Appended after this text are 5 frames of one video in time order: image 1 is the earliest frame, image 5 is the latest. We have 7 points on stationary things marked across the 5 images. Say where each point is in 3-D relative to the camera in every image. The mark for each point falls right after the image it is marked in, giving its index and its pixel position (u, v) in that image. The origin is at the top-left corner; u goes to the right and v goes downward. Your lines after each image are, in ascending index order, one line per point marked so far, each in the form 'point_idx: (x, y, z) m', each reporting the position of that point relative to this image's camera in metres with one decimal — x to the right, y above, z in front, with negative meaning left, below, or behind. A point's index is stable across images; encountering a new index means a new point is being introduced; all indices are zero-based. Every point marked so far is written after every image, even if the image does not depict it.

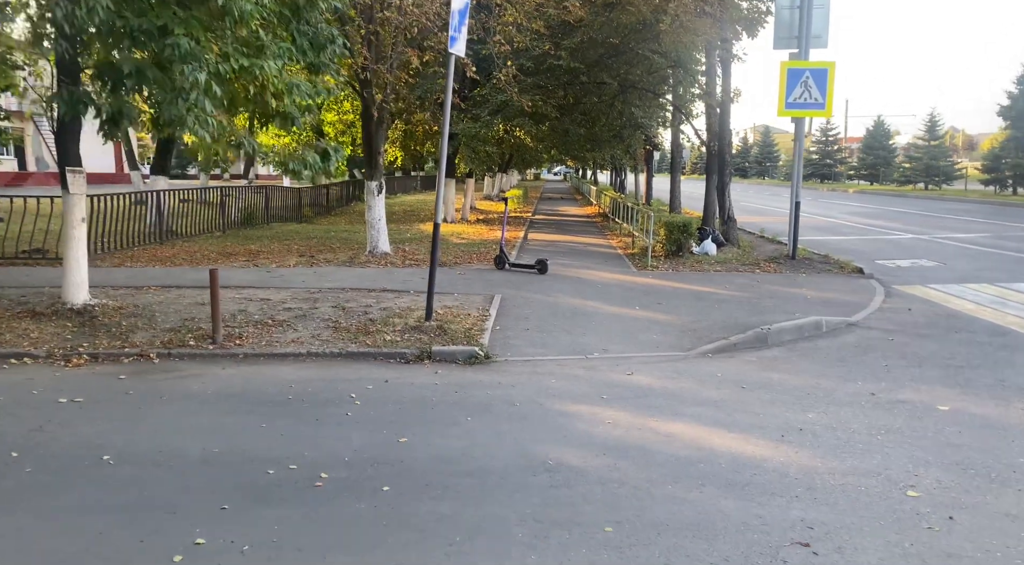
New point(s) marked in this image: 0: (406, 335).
0: (-1.1, -0.5, +9.2) m
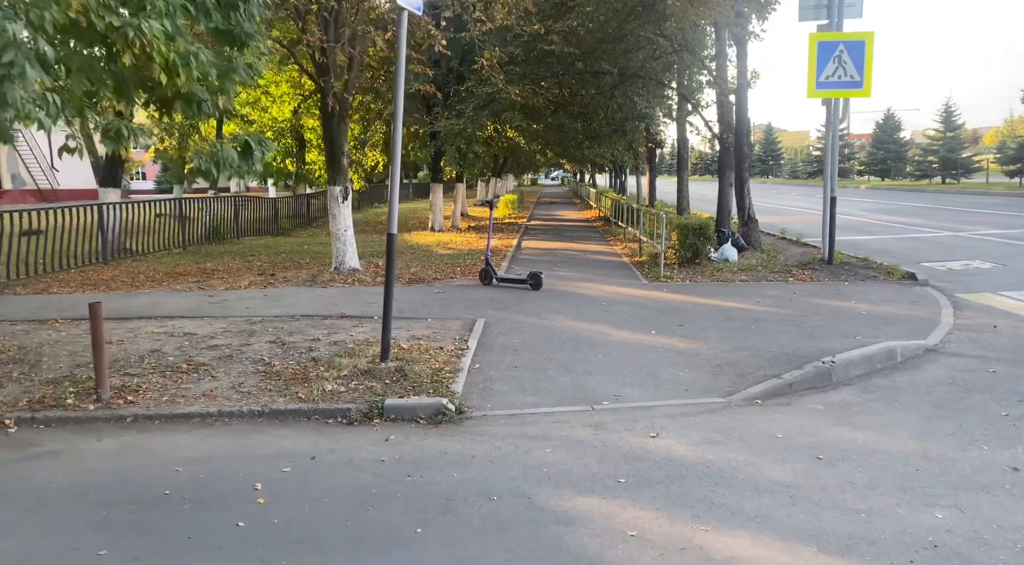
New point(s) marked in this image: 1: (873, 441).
0: (-1.2, -0.8, +6.9) m
1: (+2.3, -1.0, +5.6) m
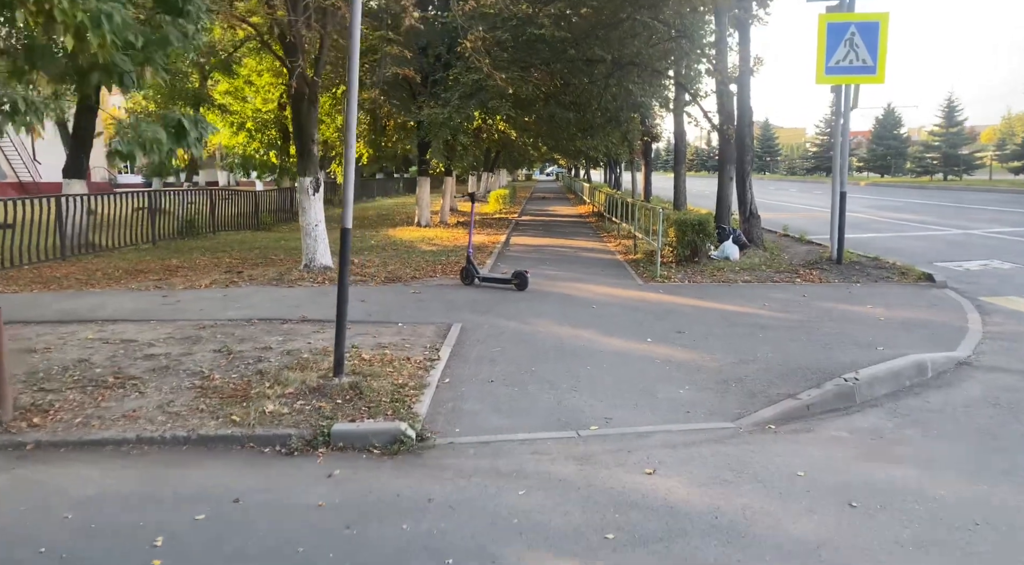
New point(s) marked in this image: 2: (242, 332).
0: (-1.4, -0.8, +6.0) m
1: (+2.1, -1.0, +4.6) m
2: (-2.5, -0.5, +8.4) m
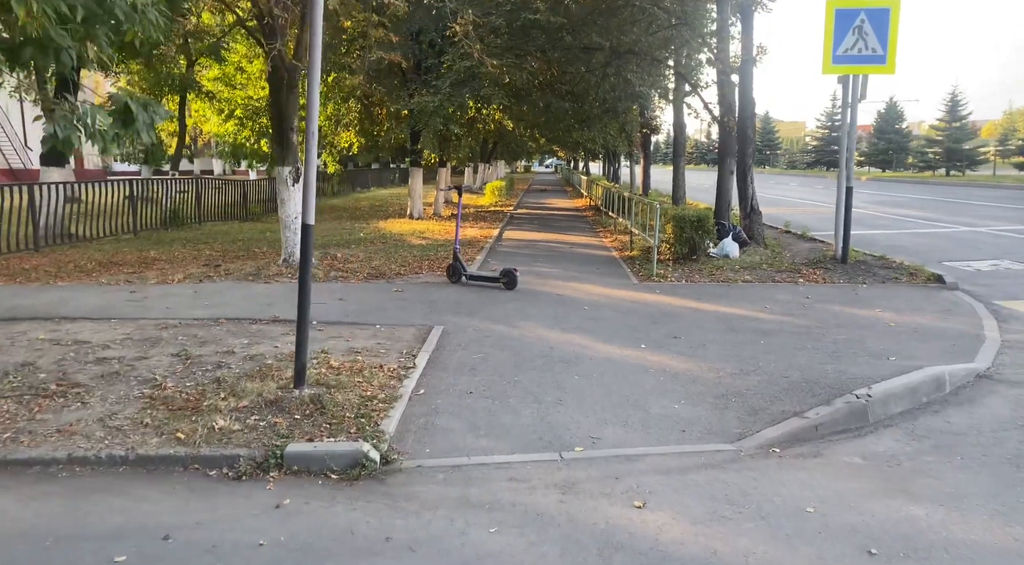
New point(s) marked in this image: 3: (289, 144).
0: (-1.6, -0.8, +5.4) m
1: (+1.9, -1.1, +4.1) m
2: (-2.7, -0.4, +7.8) m
3: (-2.9, +1.8, +11.6) m
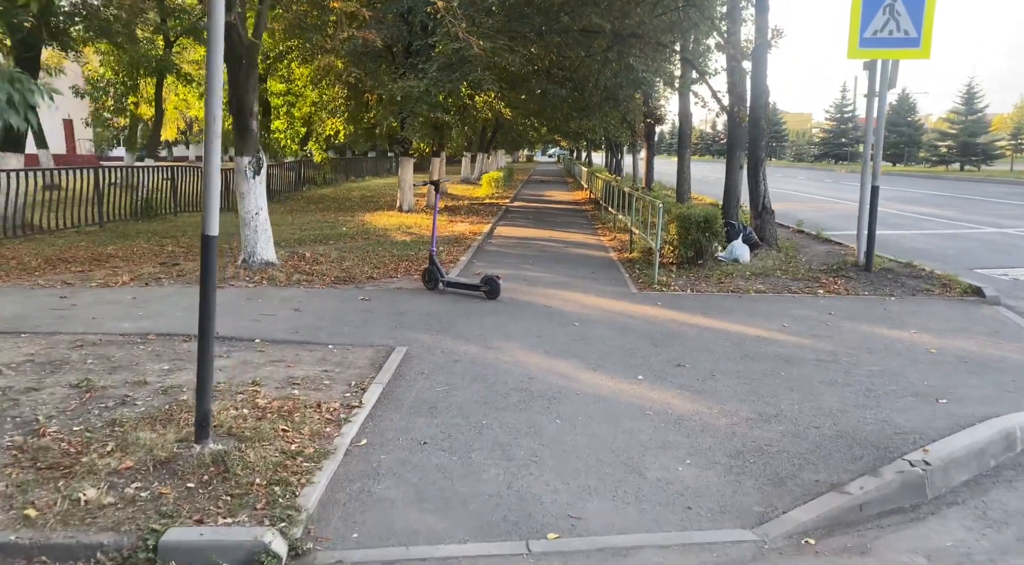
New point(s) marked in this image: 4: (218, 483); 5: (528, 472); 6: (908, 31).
0: (-1.8, -0.9, +4.2) m
1: (+1.7, -1.3, +2.8) m
2: (-2.9, -0.5, +6.6) m
3: (-3.0, +1.7, +10.4) m
4: (-1.4, -0.9, +4.2) m
5: (+0.1, -1.0, +4.6) m
6: (+4.5, +2.8, +10.1) m
